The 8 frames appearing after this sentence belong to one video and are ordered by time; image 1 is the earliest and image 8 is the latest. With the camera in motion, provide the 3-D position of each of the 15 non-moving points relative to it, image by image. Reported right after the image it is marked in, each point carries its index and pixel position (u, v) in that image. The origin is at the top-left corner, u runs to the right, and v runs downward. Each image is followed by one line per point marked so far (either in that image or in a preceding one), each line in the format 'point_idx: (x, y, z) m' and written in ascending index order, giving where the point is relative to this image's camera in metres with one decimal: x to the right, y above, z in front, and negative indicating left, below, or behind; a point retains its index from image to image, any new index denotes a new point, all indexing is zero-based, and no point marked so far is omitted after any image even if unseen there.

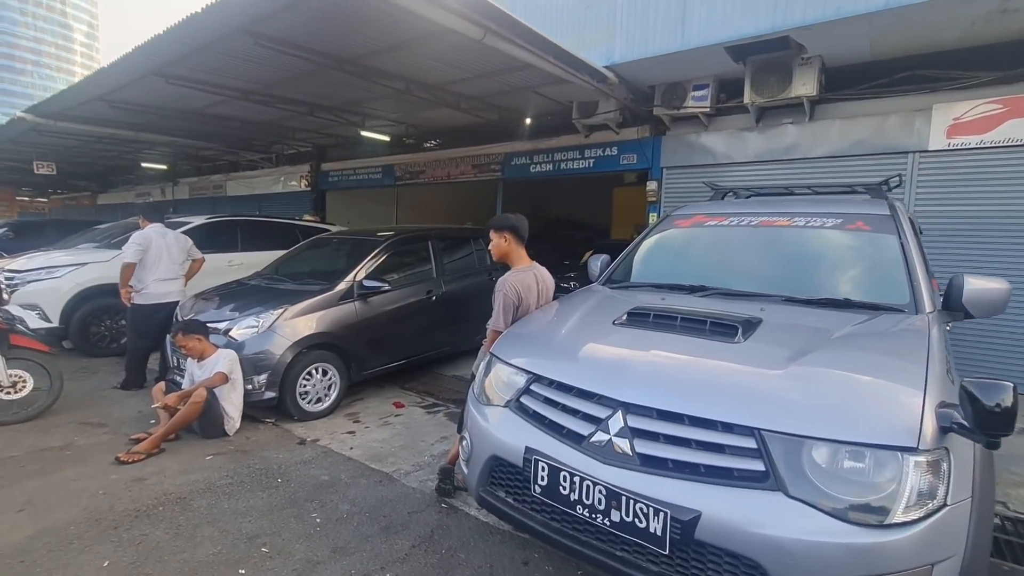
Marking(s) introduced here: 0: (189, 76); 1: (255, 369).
0: (-4.2, +2.7, +6.4) m
1: (-2.2, -0.7, +4.2) m
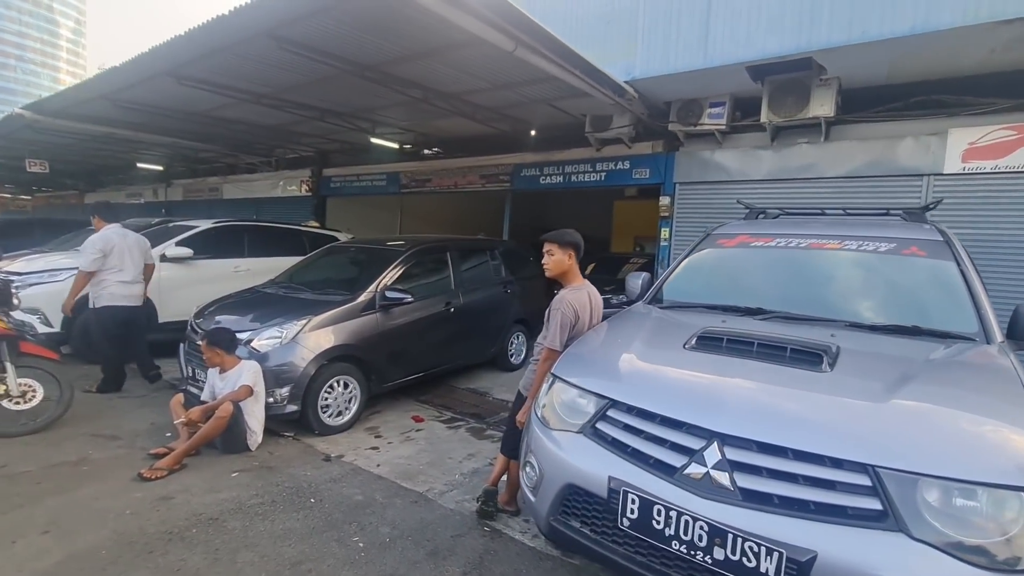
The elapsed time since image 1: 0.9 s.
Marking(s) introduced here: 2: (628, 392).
0: (-3.9, +2.7, +6.3) m
1: (-1.9, -0.8, +4.1) m
2: (+0.5, -0.4, +2.0) m
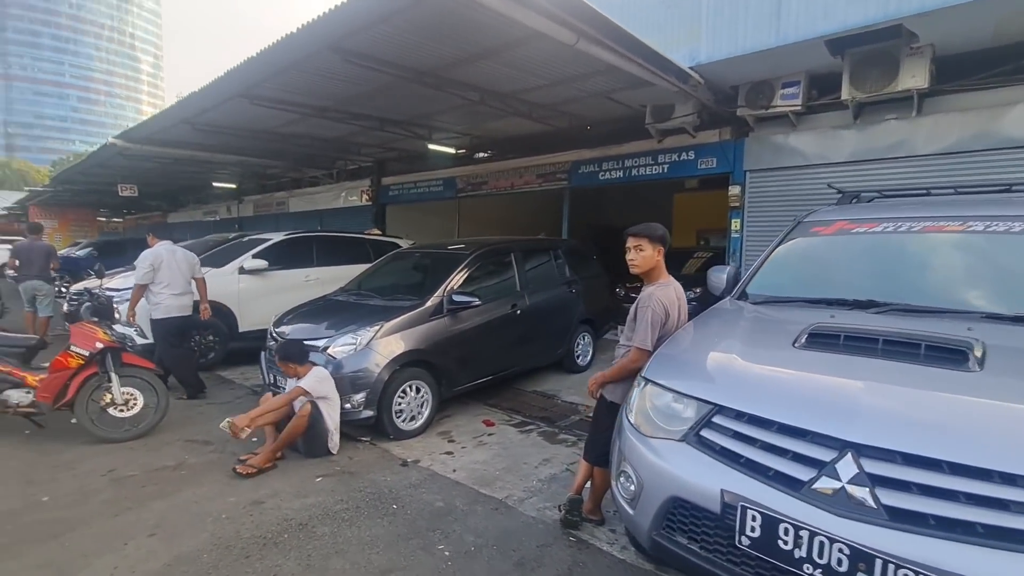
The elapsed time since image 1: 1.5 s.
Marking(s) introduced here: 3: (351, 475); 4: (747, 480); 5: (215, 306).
0: (-3.2, +2.5, +6.6) m
1: (-1.3, -0.8, +4.1) m
2: (+0.8, -0.4, +1.8) m
3: (-1.2, -1.3, +3.6) m
4: (+0.8, -0.6, +1.7) m
5: (-3.9, -0.2, +6.6) m
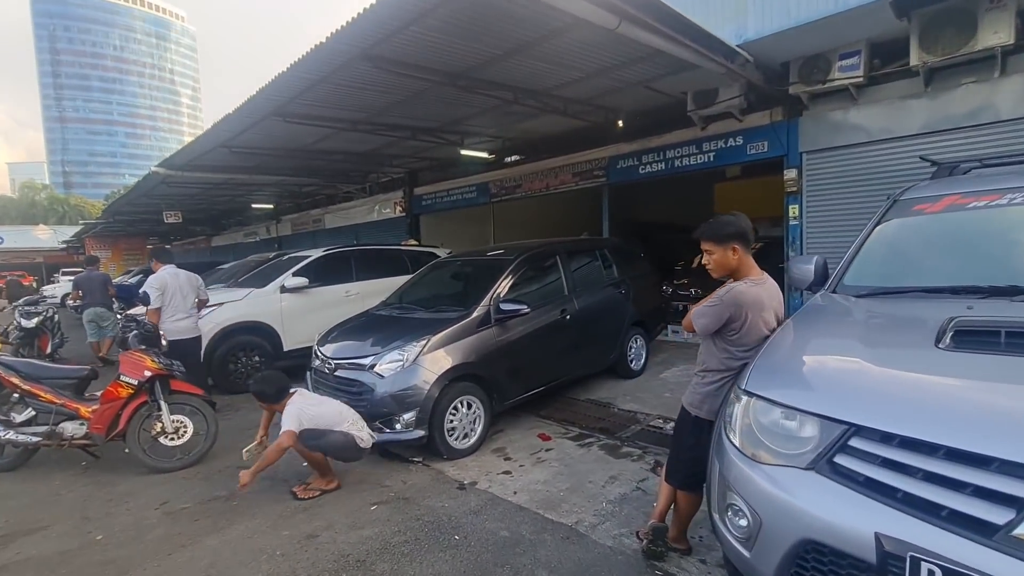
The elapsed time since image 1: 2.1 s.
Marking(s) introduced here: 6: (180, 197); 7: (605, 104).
0: (-2.7, +2.3, +6.5) m
1: (-0.9, -0.9, +3.9) m
2: (+1.1, -0.4, +1.5) m
3: (-0.7, -1.4, +3.3) m
4: (+1.1, -0.6, +1.3) m
5: (-3.3, -0.5, +6.5) m
6: (-8.9, +2.4, +13.3) m
7: (+1.4, +2.8, +7.5) m
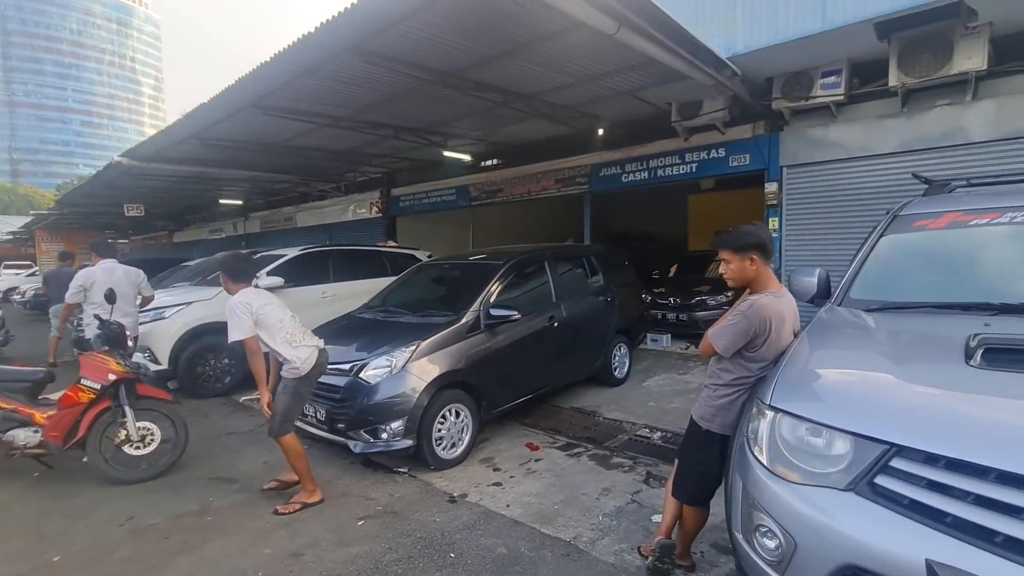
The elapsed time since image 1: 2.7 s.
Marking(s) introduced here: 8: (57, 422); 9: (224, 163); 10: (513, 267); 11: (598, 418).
0: (-2.9, +2.3, +6.3) m
1: (-0.9, -1.0, +3.7) m
2: (+1.2, -0.4, +1.4) m
3: (-0.7, -1.5, +3.2) m
4: (+1.2, -0.7, +1.3) m
5: (-3.5, -0.5, +6.2) m
6: (-9.4, +2.5, +12.6) m
7: (+1.2, +2.7, +7.5) m
8: (-3.3, -1.0, +3.6) m
9: (-5.7, +2.5, +9.9) m
10: (0.0, +0.2, +5.0) m
11: (+0.9, -1.4, +5.3) m
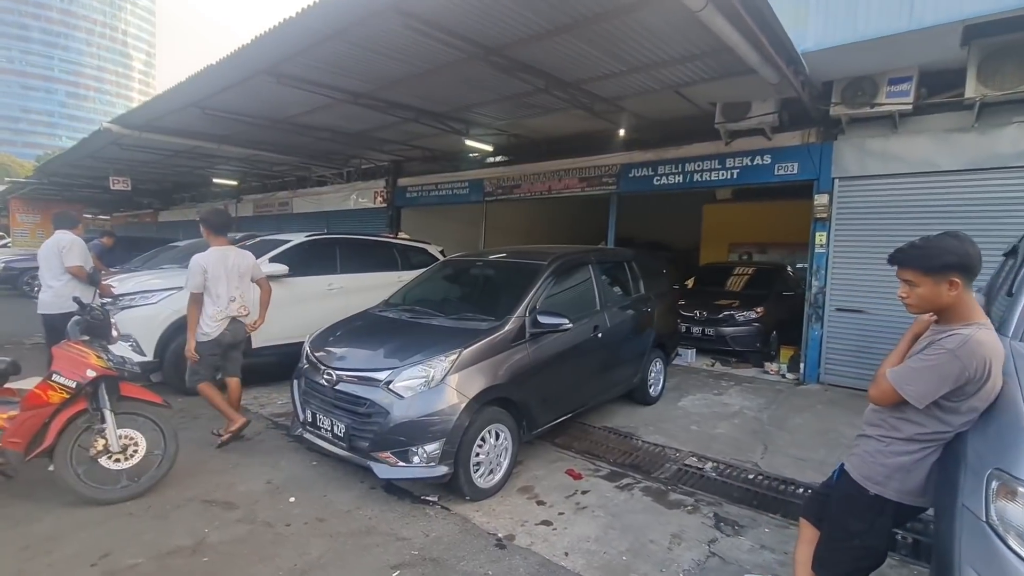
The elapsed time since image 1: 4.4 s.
0: (-2.4, +2.4, +5.6) m
1: (-0.6, -0.9, +3.2) m
2: (+1.6, -0.5, +0.9) m
3: (-0.4, -1.5, +2.6) m
4: (+1.6, -0.8, +0.8) m
5: (-3.2, -0.3, +5.6) m
6: (-9.1, +3.0, +11.8) m
7: (+1.7, +2.6, +7.0) m
8: (-2.9, -0.8, +2.9) m
9: (-5.3, +2.8, +9.2) m
10: (+0.4, +0.2, +4.5) m
11: (+1.2, -1.5, +4.8) m
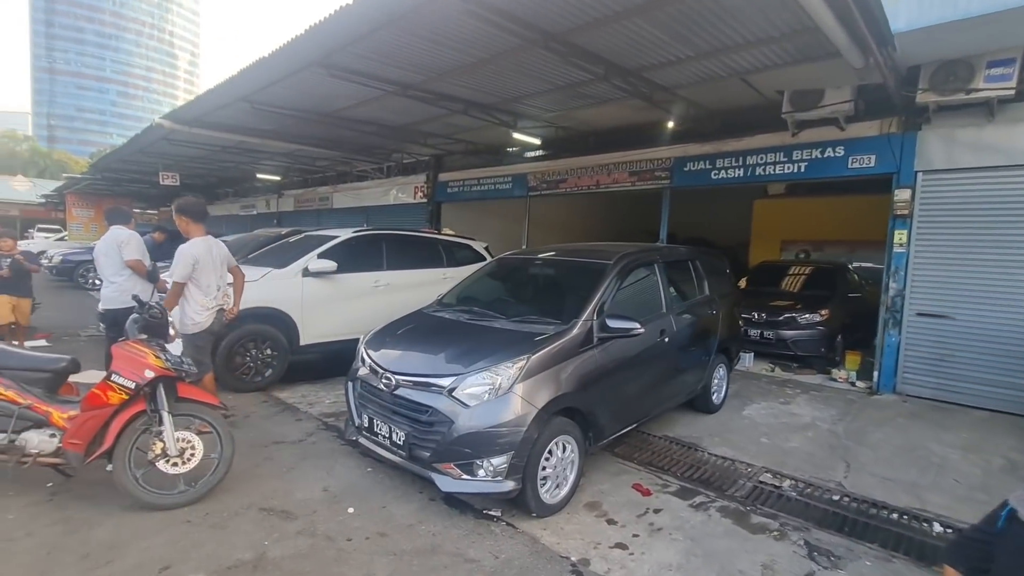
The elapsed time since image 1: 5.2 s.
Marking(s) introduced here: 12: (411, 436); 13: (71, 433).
0: (-1.8, +2.4, +5.5) m
1: (-0.1, -0.9, +3.0) m
2: (+1.9, -0.6, +0.6) m
3: (0.0, -1.5, +2.4) m
4: (+1.9, -0.8, +0.4) m
5: (-2.6, -0.3, +5.5) m
6: (-8.1, +3.1, +12.0) m
7: (+2.3, +2.6, +6.6) m
8: (-2.5, -0.8, +2.9) m
9: (-4.5, +2.9, +9.2) m
10: (+0.9, +0.2, +4.2) m
11: (+1.7, -1.5, +4.5) m
12: (-0.6, -0.9, +3.1) m
13: (-2.5, -0.8, +2.9) m
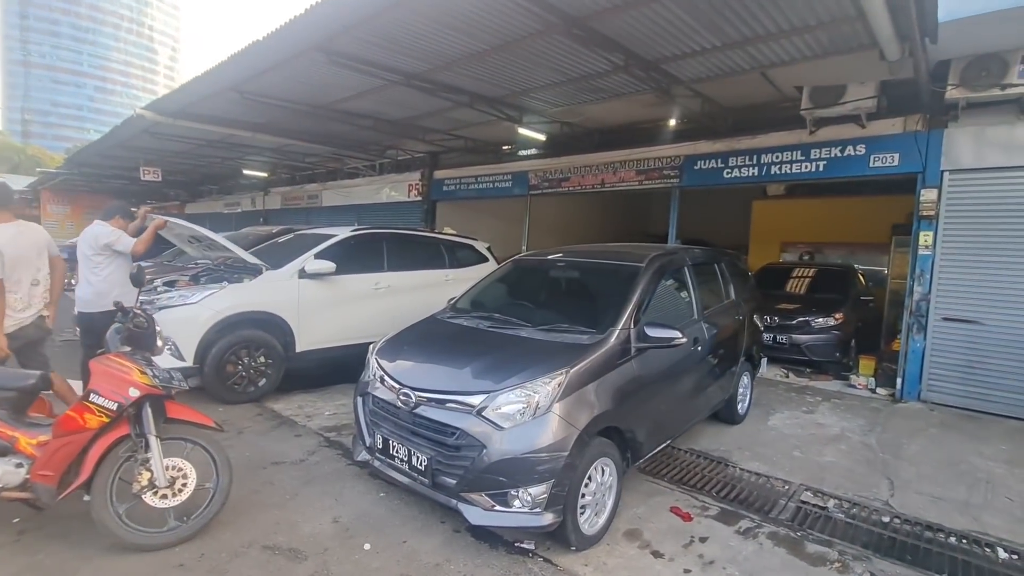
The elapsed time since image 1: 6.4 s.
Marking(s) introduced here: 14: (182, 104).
0: (-1.6, +2.4, +5.1) m
1: (+0.1, -1.0, +2.6) m
2: (+2.2, -0.6, +0.3) m
3: (+0.2, -1.5, +2.1) m
4: (+2.2, -0.9, +0.1) m
5: (-2.5, -0.3, +5.1) m
6: (-8.1, +3.1, +11.5) m
7: (+2.5, +2.5, +6.3) m
8: (-2.3, -0.8, +2.5) m
9: (-4.4, +2.8, +8.7) m
10: (+1.1, +0.1, +3.9) m
11: (+1.9, -1.5, +4.2) m
12: (-0.4, -1.0, +2.8) m
13: (-2.3, -0.9, +2.5) m
14: (-4.9, +2.7, +7.4) m
